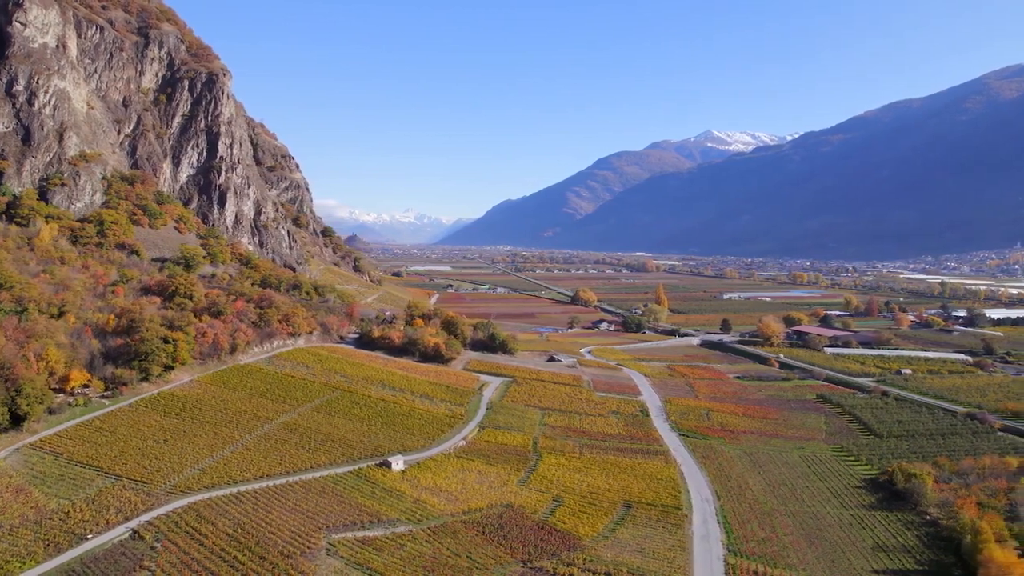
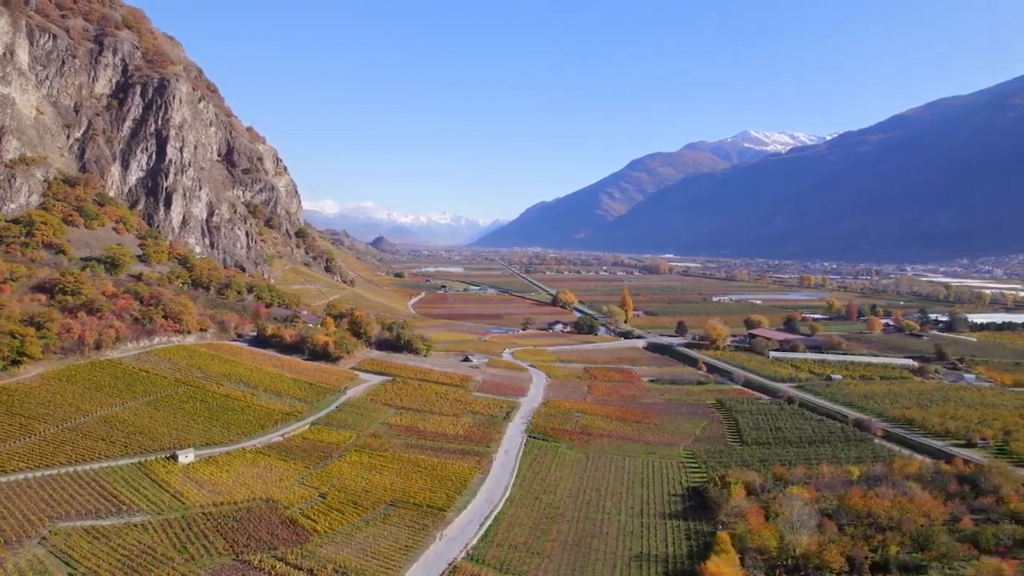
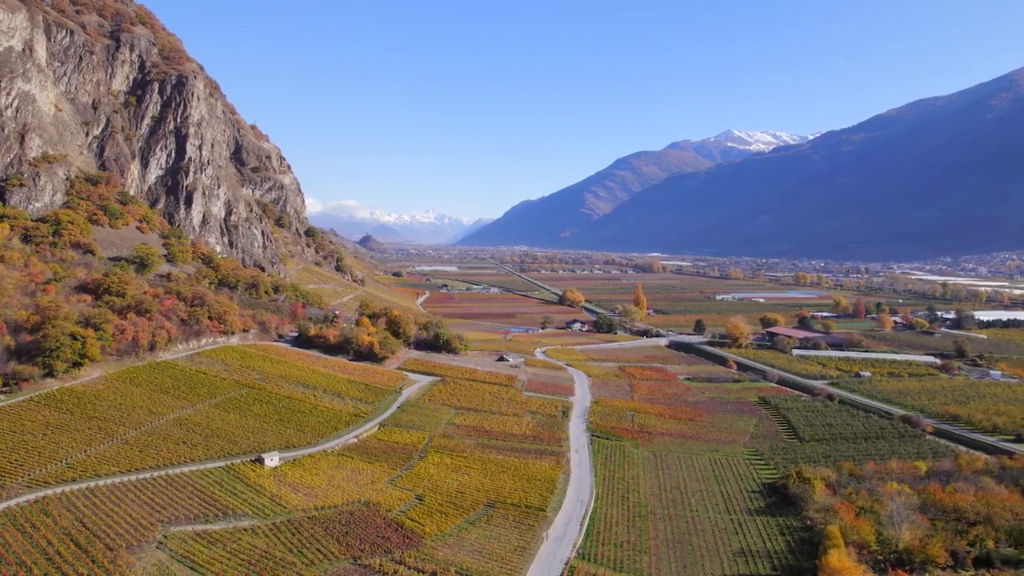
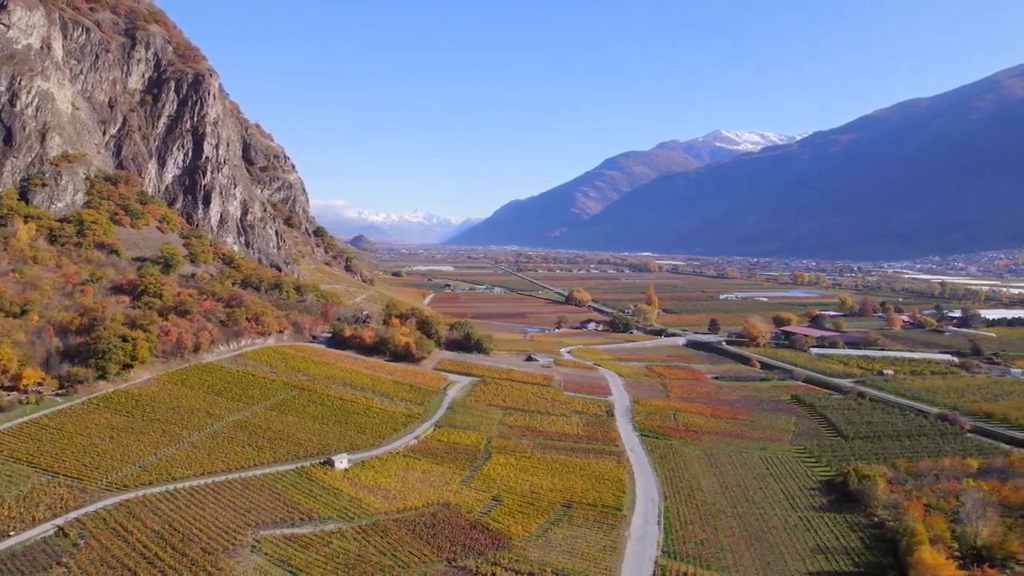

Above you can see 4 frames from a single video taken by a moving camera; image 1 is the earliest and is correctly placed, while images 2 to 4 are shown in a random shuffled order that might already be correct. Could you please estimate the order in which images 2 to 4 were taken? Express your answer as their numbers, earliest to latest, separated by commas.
4, 3, 2
